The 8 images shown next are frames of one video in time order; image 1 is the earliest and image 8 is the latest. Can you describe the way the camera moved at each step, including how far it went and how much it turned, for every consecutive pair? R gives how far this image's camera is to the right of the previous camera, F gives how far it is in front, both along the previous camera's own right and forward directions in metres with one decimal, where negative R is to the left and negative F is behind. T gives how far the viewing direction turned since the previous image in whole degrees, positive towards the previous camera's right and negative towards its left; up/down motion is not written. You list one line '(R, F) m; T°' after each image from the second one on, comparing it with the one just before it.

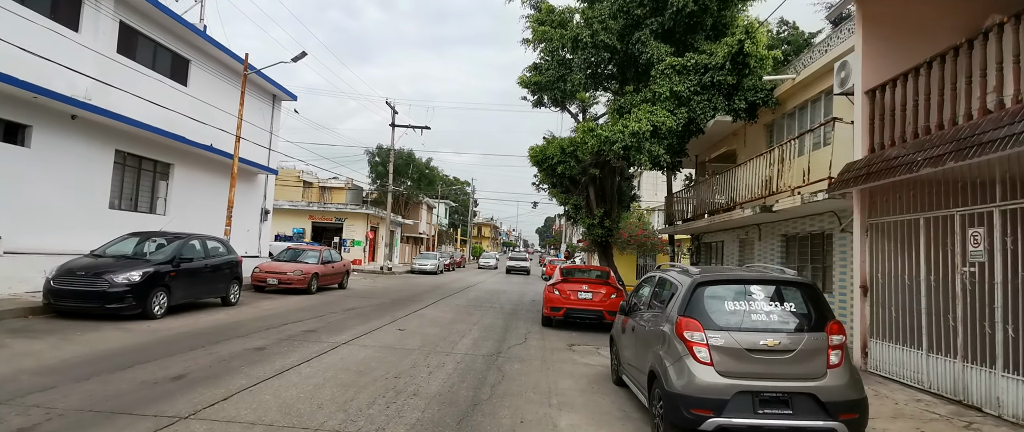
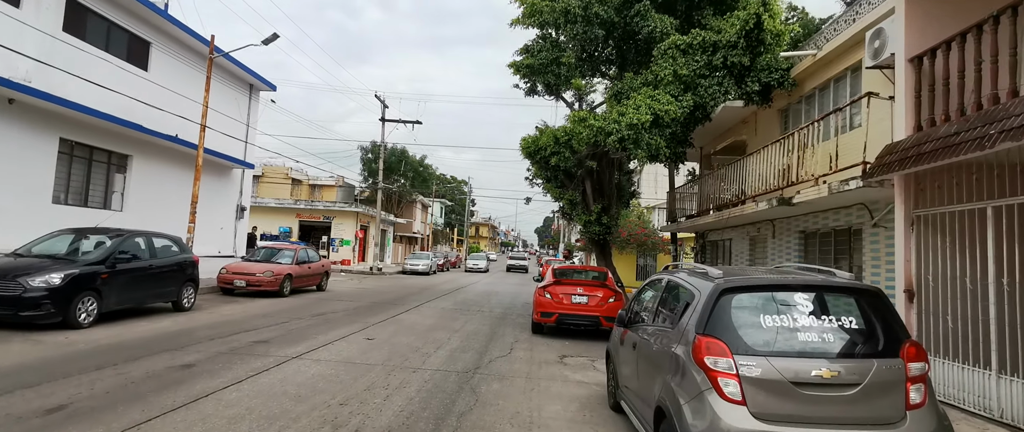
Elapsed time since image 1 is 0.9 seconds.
(+0.3, +1.3) m; 0°
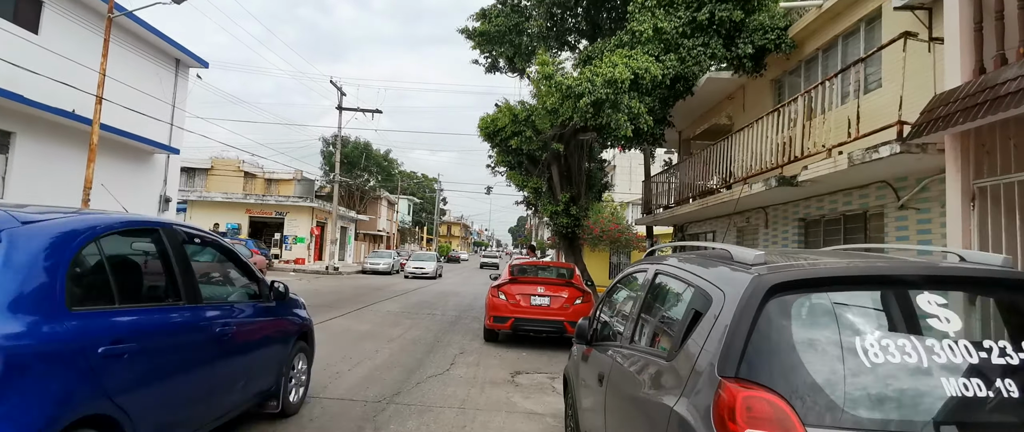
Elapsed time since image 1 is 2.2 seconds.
(+0.5, +1.9) m; +3°
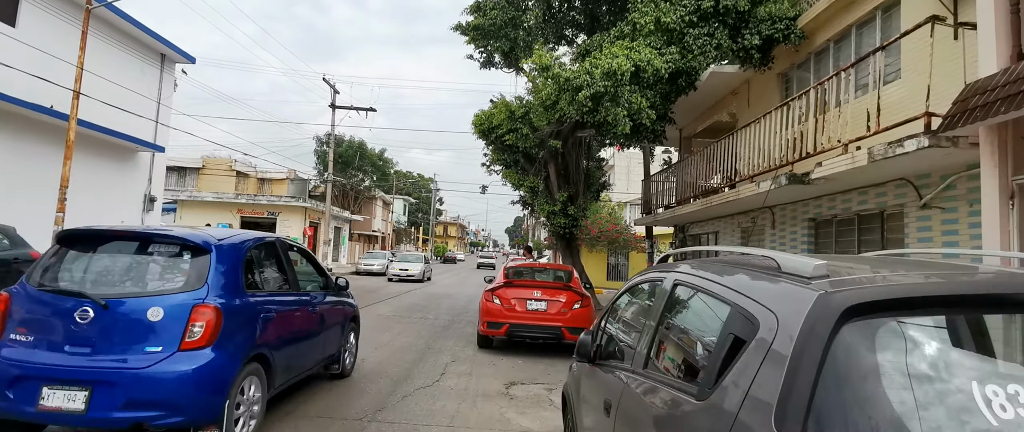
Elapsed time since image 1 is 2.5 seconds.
(0.0, +0.5) m; 0°
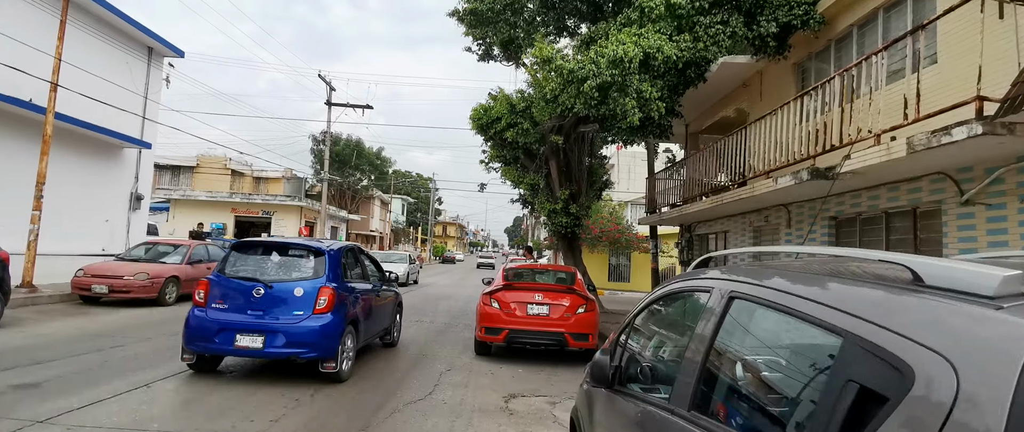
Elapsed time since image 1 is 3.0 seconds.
(0.0, +0.6) m; 0°
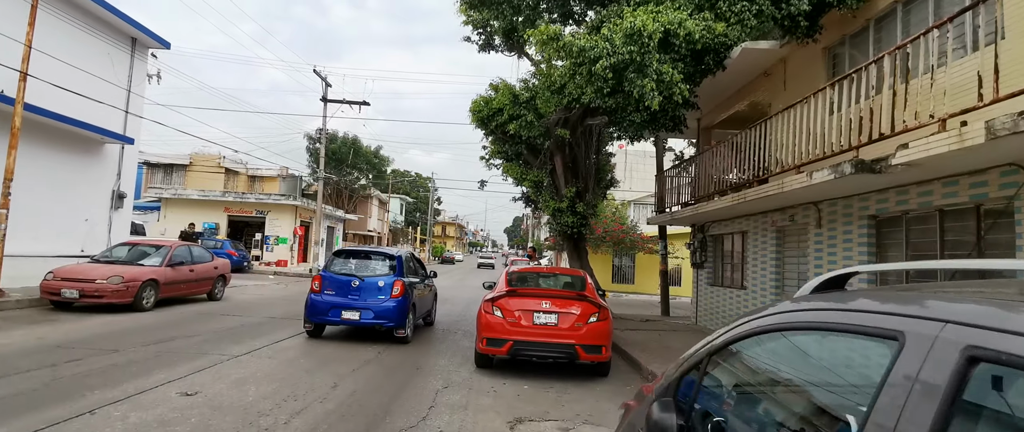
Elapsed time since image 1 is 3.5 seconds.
(-0.1, +0.8) m; 0°
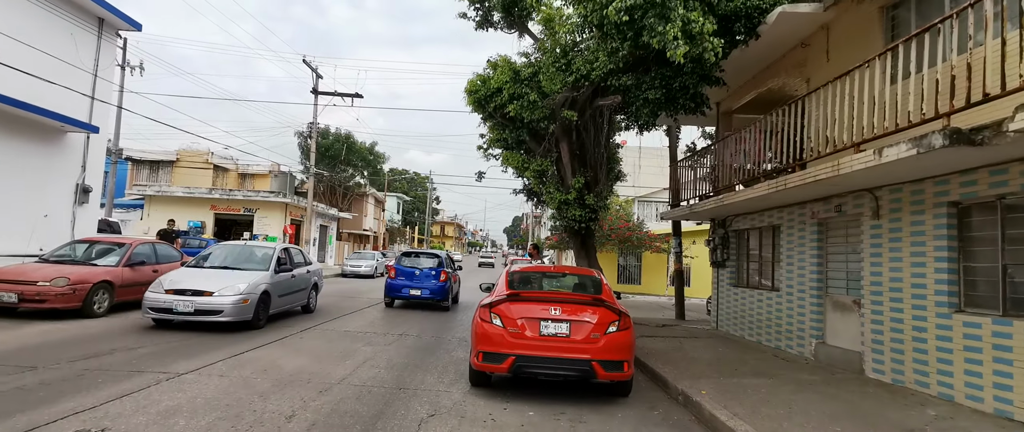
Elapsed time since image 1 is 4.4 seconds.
(0.0, +1.3) m; 0°
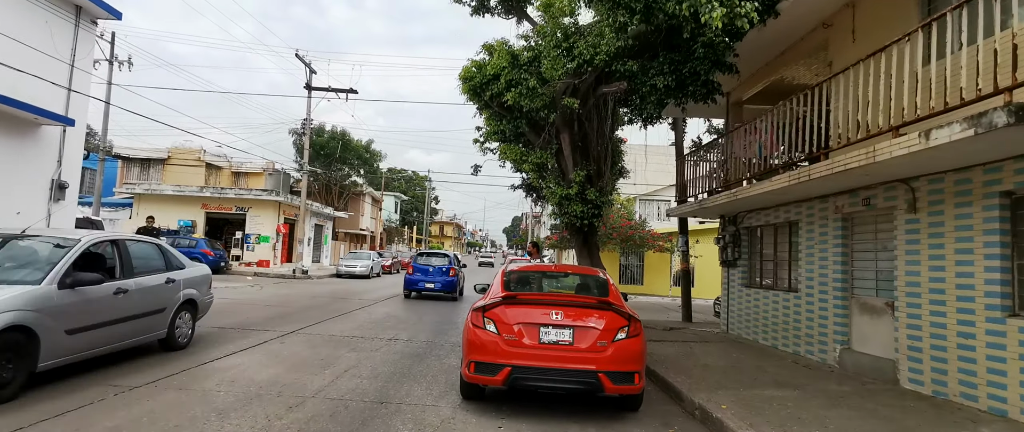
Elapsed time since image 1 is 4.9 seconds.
(0.0, +0.7) m; 0°
